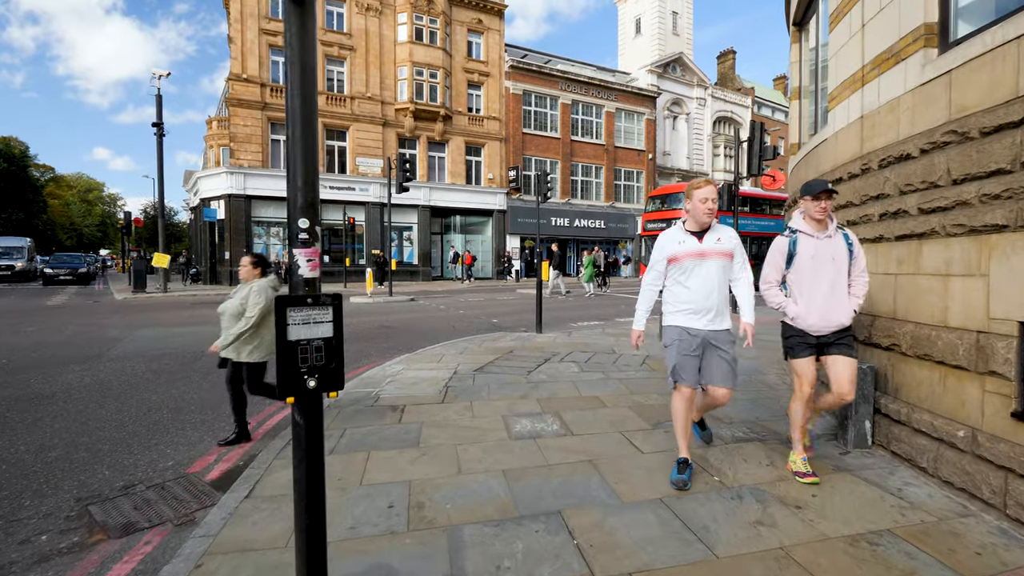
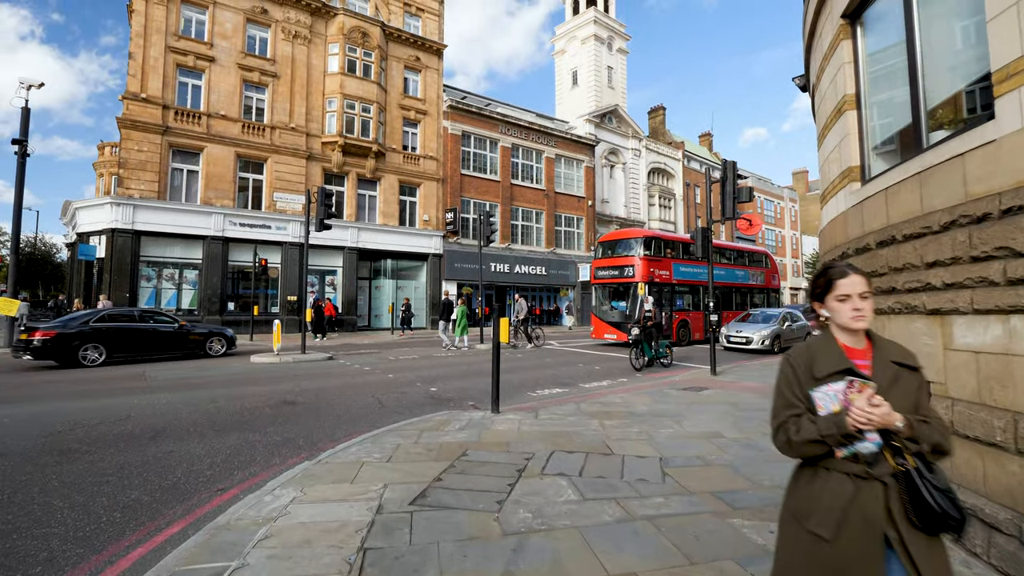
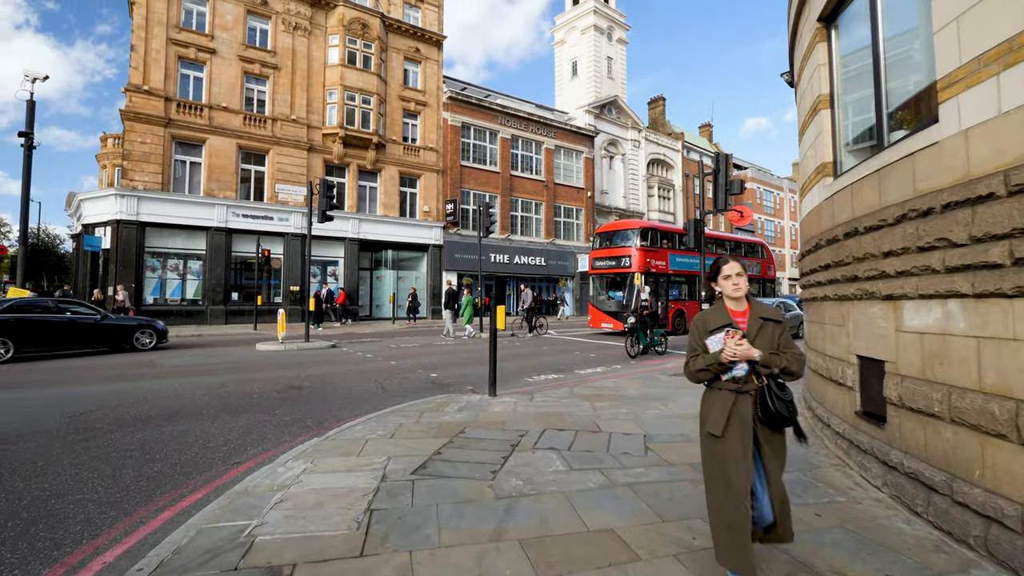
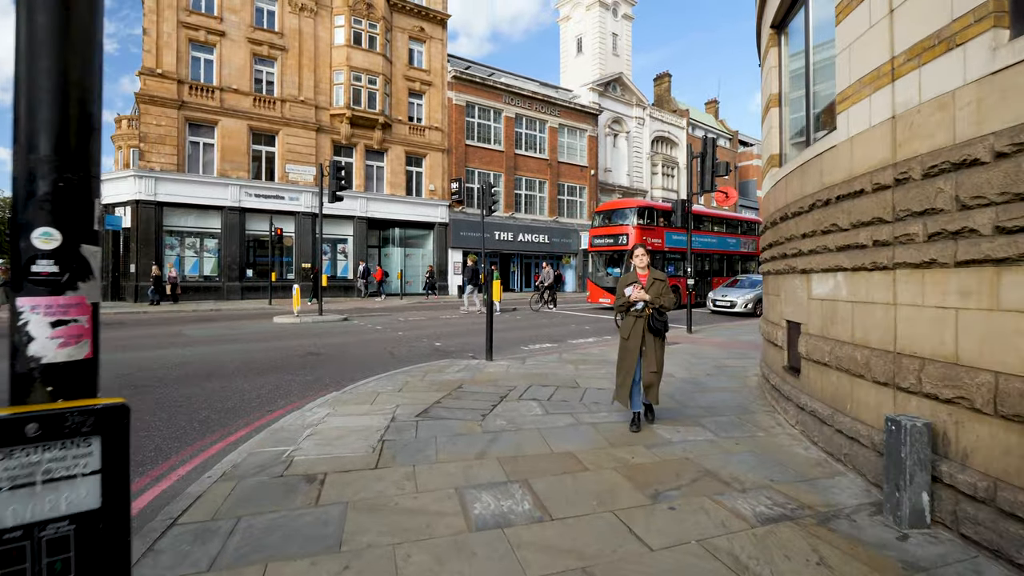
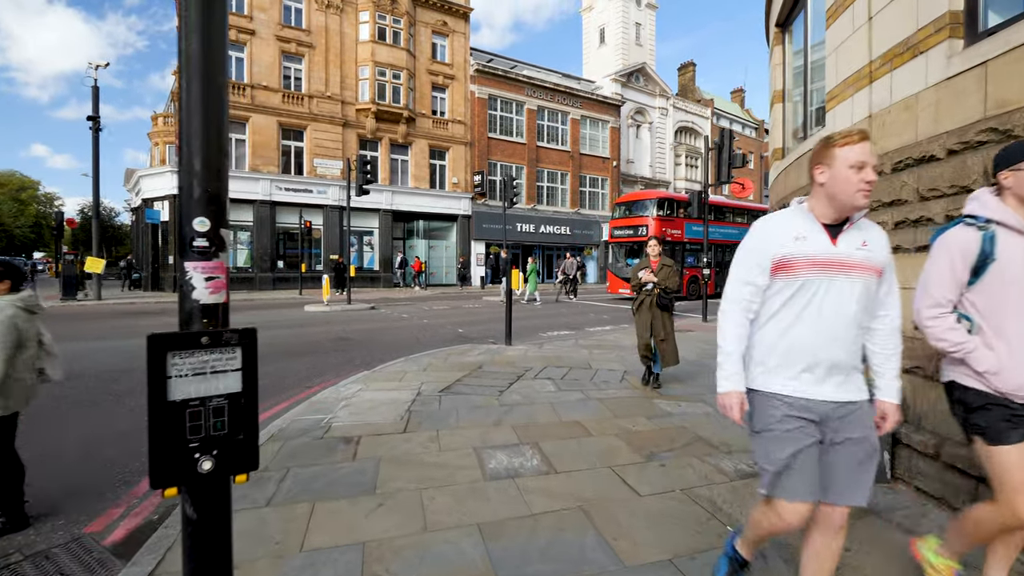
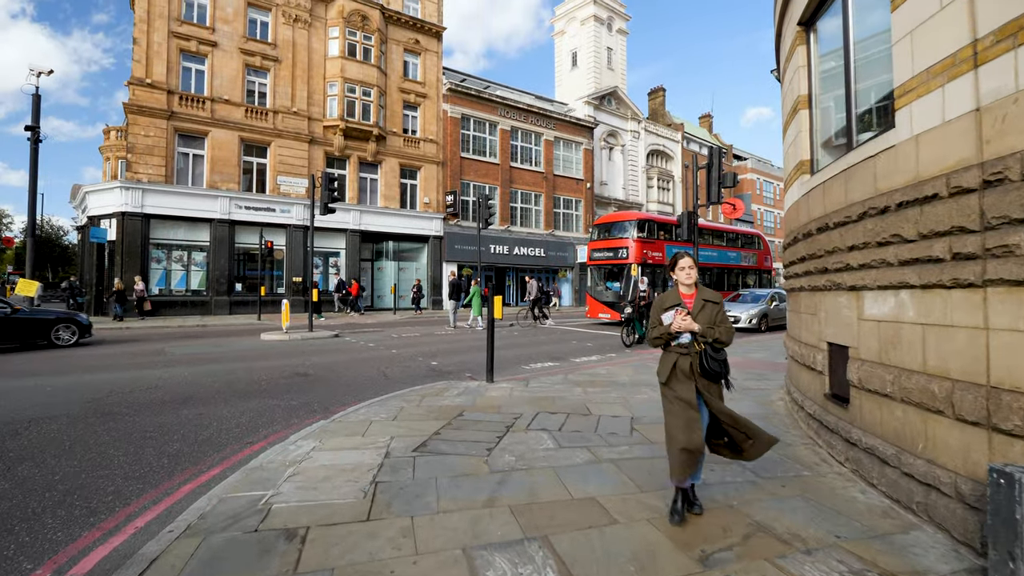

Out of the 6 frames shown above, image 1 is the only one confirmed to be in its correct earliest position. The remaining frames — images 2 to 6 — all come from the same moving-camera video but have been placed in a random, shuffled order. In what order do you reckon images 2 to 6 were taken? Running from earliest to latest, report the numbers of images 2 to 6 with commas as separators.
5, 4, 6, 3, 2
